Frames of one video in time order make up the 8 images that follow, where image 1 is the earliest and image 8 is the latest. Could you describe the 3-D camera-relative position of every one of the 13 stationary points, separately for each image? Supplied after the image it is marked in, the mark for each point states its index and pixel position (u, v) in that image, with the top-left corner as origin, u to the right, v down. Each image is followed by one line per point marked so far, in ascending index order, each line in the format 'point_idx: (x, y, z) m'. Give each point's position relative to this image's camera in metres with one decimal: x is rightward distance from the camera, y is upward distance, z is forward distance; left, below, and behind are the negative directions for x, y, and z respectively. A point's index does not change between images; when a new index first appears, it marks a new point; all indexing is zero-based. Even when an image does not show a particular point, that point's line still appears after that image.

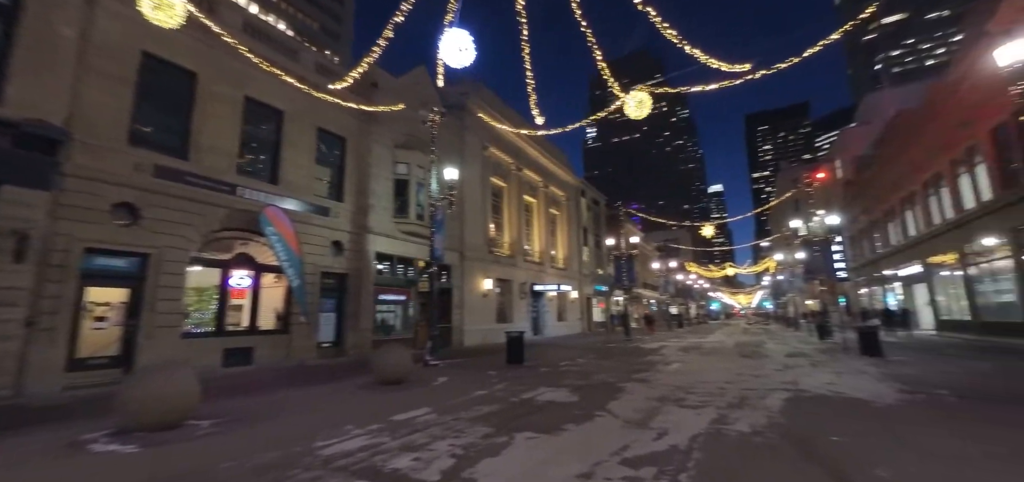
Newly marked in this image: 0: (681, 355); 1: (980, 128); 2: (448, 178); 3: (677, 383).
0: (+7.0, -4.7, +17.8) m
1: (+21.3, +5.2, +19.6) m
2: (-2.0, +2.0, +13.4) m
3: (+3.7, -3.2, +9.6) m
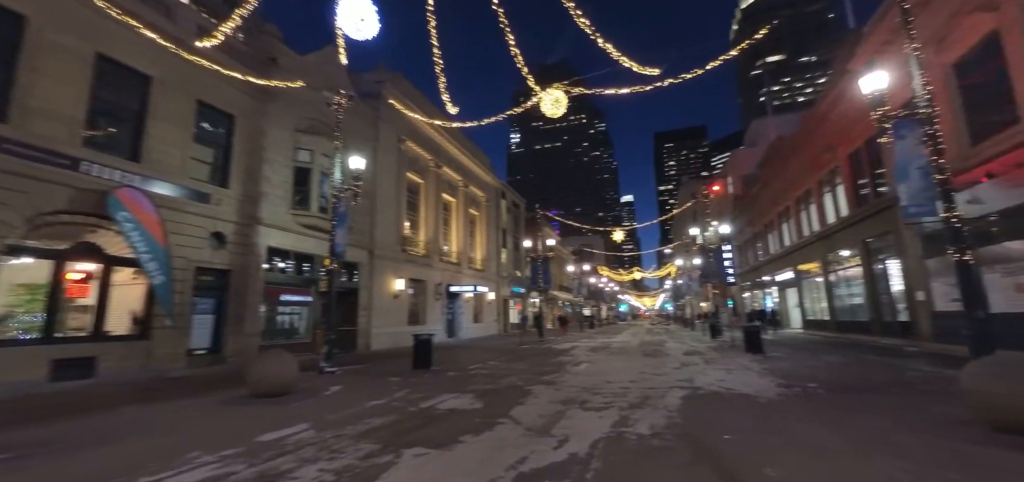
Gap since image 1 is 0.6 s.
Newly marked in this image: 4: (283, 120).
0: (+3.3, -4.8, +18.3) m
1: (+17.3, +4.6, +22.7) m
2: (-4.5, +2.1, +12.3) m
3: (+1.6, -3.2, +9.6) m
4: (-8.5, +4.4, +15.8) m
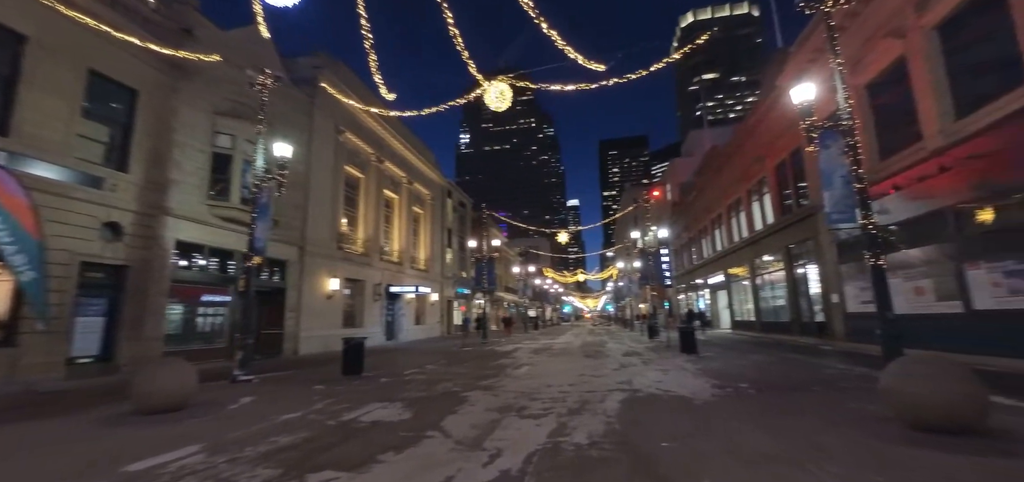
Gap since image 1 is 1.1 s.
0: (+0.9, -4.9, +18.1) m
1: (+14.4, +4.3, +24.2) m
2: (-6.1, +2.2, +11.2) m
3: (+0.2, -3.2, +9.2) m
4: (-10.3, +4.7, +14.2) m
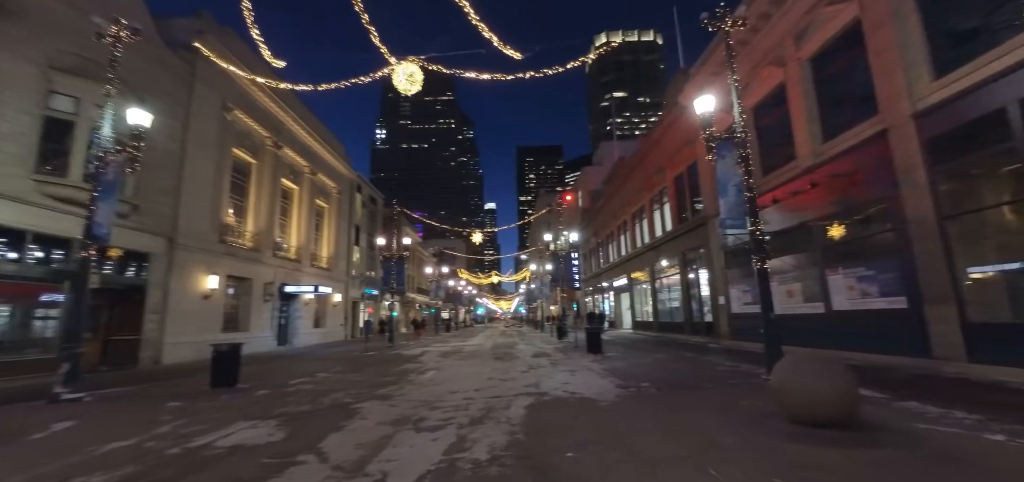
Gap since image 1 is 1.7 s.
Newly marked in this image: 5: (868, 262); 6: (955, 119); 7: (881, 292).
0: (-2.9, -4.8, +17.3) m
1: (+9.5, +4.0, +26.0) m
2: (-8.1, +2.5, +9.2) m
3: (-1.7, -3.1, +8.5) m
4: (-12.8, +5.1, +11.4) m
5: (+9.3, -0.5, +11.3) m
6: (+9.3, +2.6, +9.0) m
7: (+9.4, -1.3, +10.9) m
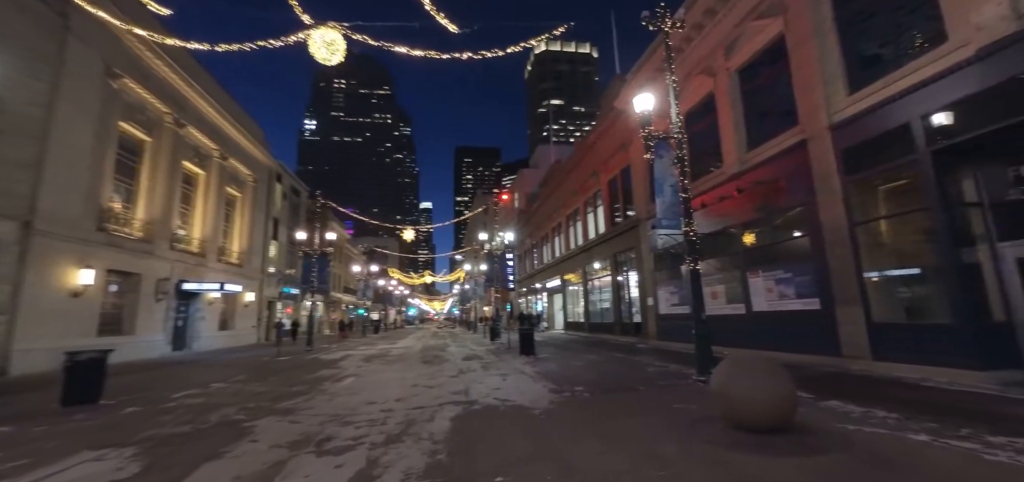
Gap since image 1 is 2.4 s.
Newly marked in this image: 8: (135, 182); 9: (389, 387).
0: (-5.5, -4.6, +15.9) m
1: (+5.6, +3.8, +26.4) m
2: (-9.3, +2.9, +7.2) m
3: (-3.1, -2.9, +7.5) m
4: (-14.2, +5.5, +8.6) m
5: (+7.6, -0.7, +11.9) m
6: (+7.9, +2.4, +9.7) m
7: (+7.6, -1.4, +11.5) m
8: (-16.8, +2.6, +19.3) m
9: (-2.9, -3.4, +10.1) m
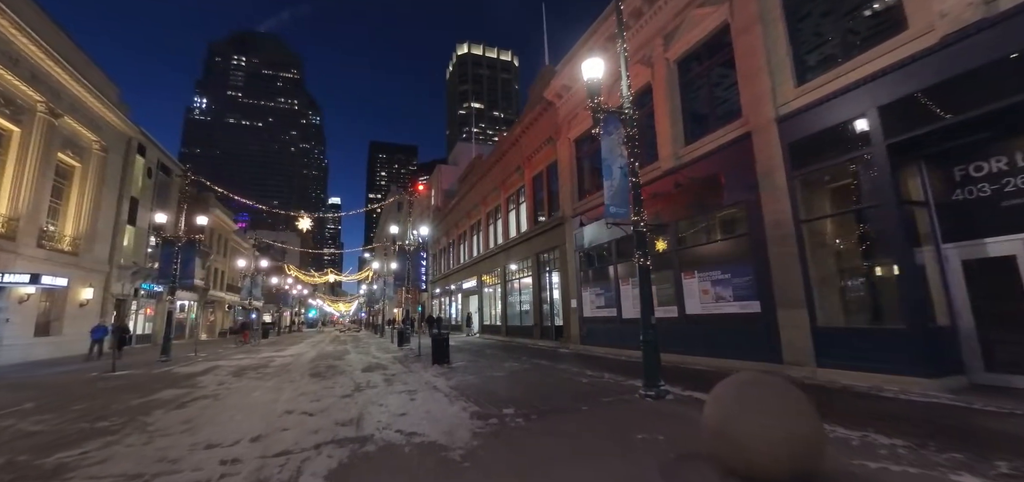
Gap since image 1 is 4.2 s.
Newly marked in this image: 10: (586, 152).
0: (-8.3, -4.1, +12.6) m
1: (+0.9, +3.9, +25.2) m
2: (-10.0, +3.5, +3.4) m
3: (-4.1, -2.5, +4.8) m
4: (-15.0, +6.4, +3.8) m
5: (+5.5, -0.6, +11.2) m
6: (+6.4, +2.5, +9.1) m
7: (+5.6, -1.4, +10.8) m
8: (-19.8, +3.6, +13.7) m
9: (-4.5, -3.0, +7.5) m
10: (+3.3, +4.0, +19.4) m
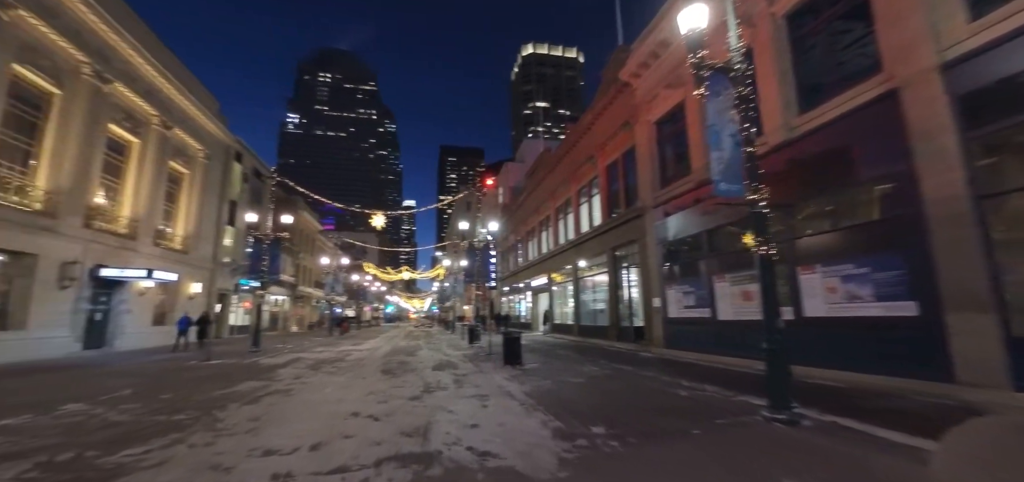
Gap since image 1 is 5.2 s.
0: (-6.1, -3.9, +12.7) m
1: (+4.8, +4.2, +23.6) m
2: (-9.3, +3.6, +3.8) m
3: (-3.2, -2.3, +4.3) m
4: (-14.2, +6.4, +5.0) m
5: (+7.3, -0.4, +9.1) m
6: (+7.8, +2.7, +6.9) m
7: (+7.3, -1.1, +8.7) m
8: (-17.3, +3.6, +15.5) m
9: (-3.2, -2.8, +7.0) m
10: (+6.3, +4.3, +17.5) m
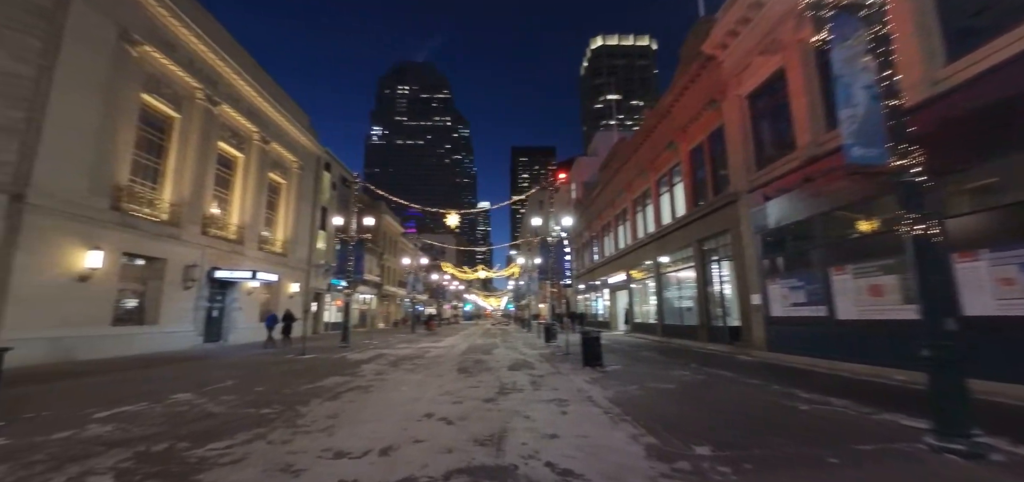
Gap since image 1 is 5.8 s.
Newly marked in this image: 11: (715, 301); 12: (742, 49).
0: (-3.8, -3.9, +12.9) m
1: (+8.6, +4.6, +21.8) m
2: (-8.7, +3.5, +4.7) m
3: (-2.4, -2.3, +4.1) m
4: (-13.3, +6.2, +6.7) m
5: (+8.7, 0.0, +7.1) m
6: (+8.8, +3.1, +4.8) m
7: (+8.7, -0.7, +6.7) m
8: (-14.5, +3.4, +17.6) m
9: (-1.9, -2.7, +6.8) m
10: (+9.1, +4.7, +15.5) m
11: (+8.9, -2.6, +18.9) m
12: (+8.4, +7.0, +15.8) m
